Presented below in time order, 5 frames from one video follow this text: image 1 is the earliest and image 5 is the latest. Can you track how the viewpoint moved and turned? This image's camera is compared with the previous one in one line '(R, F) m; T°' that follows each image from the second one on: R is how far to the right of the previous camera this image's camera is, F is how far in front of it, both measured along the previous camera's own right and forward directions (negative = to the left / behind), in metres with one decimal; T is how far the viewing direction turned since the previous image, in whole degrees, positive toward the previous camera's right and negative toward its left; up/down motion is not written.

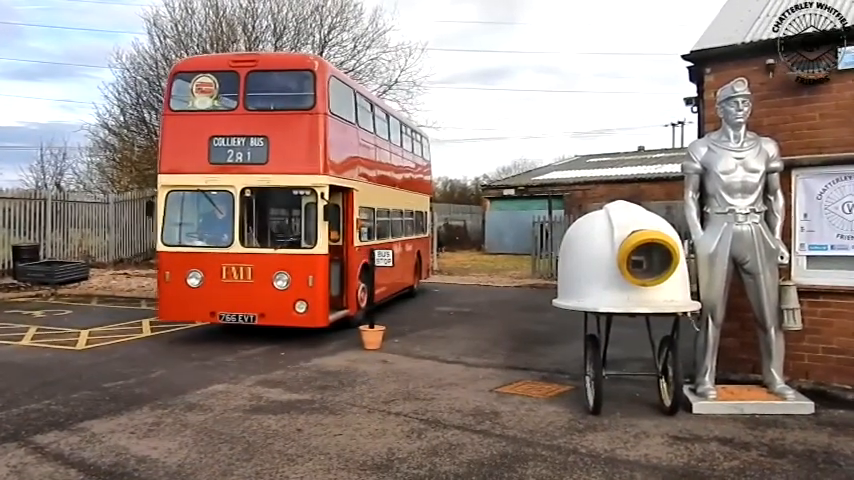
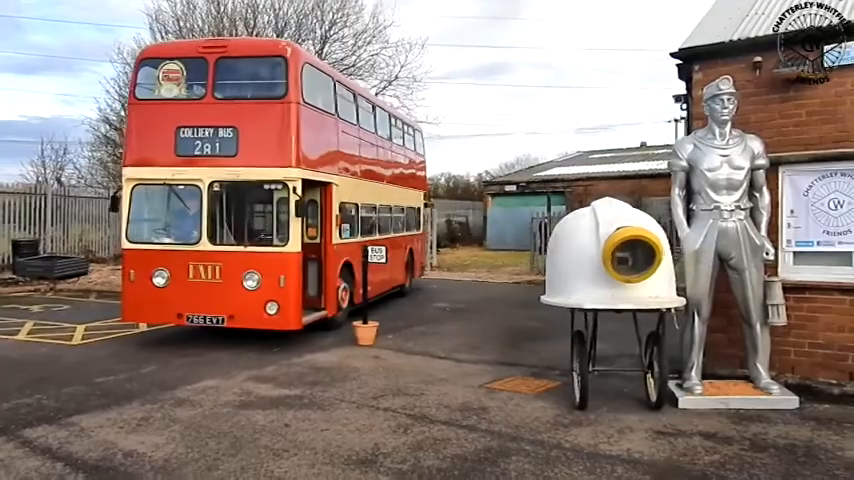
(+0.2, -0.1) m; 0°
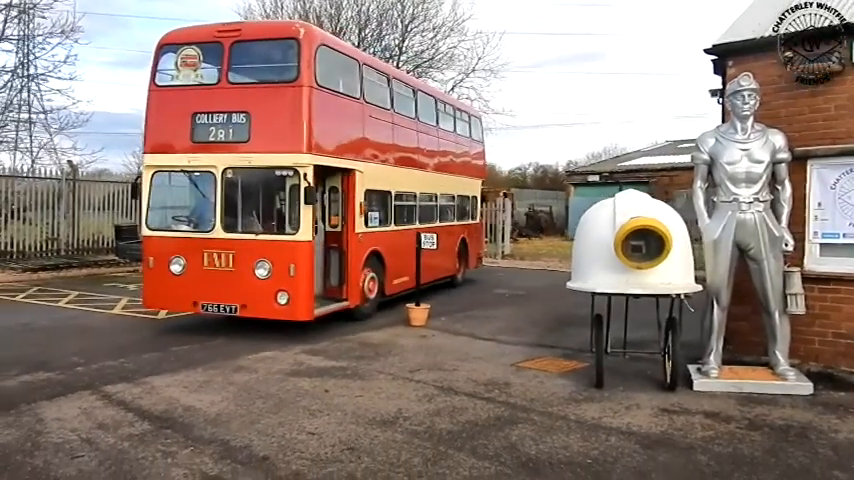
(+0.7, -0.6) m; -7°
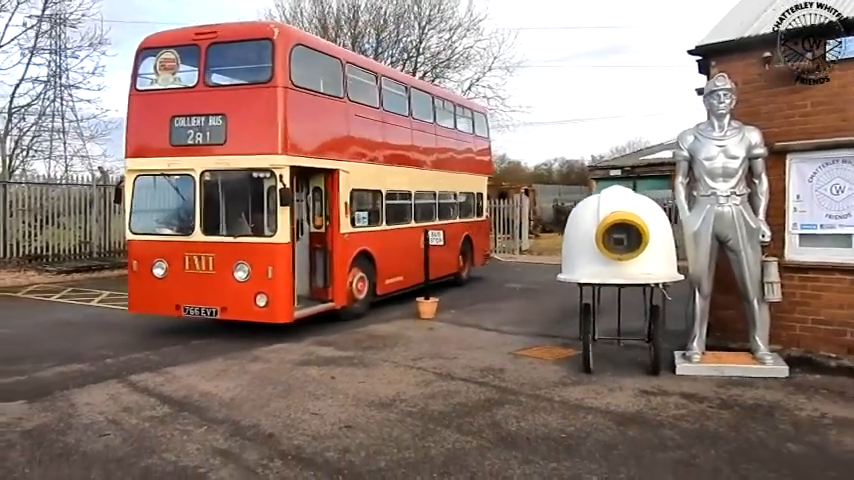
(+0.4, -0.6) m; -2°
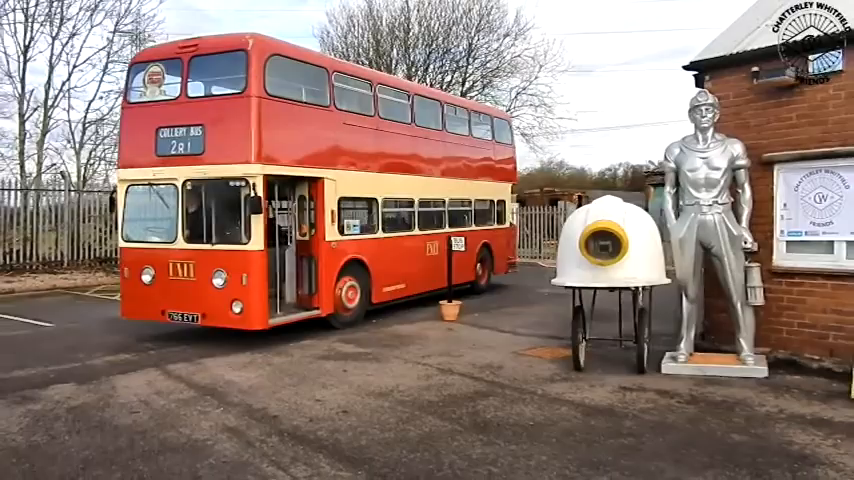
(+0.8, -0.8) m; -5°
